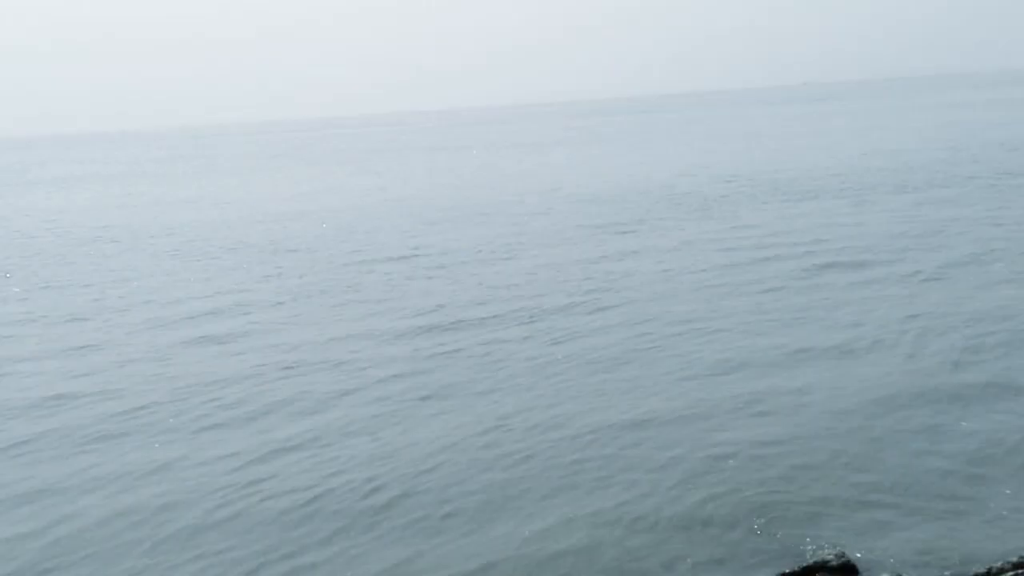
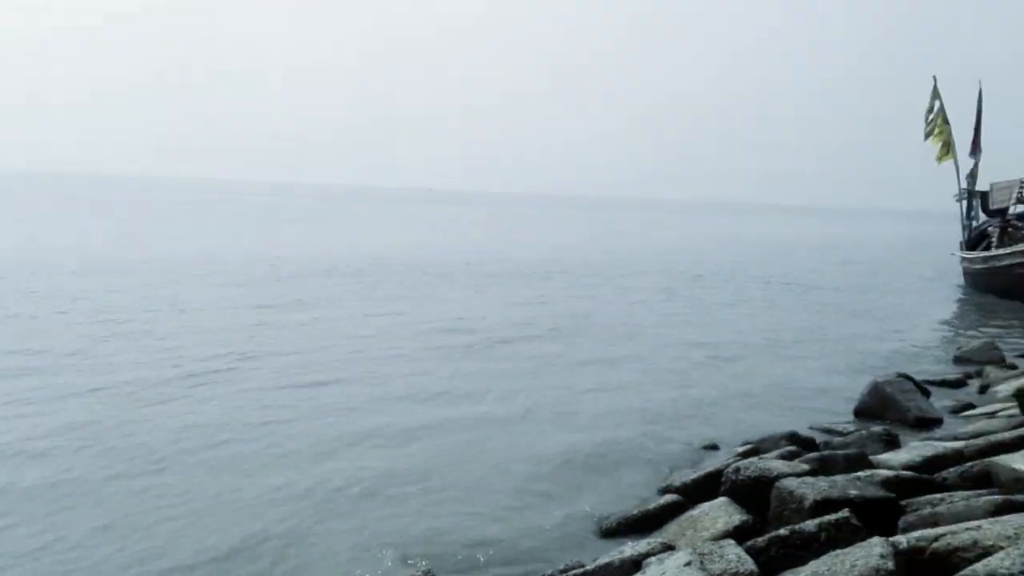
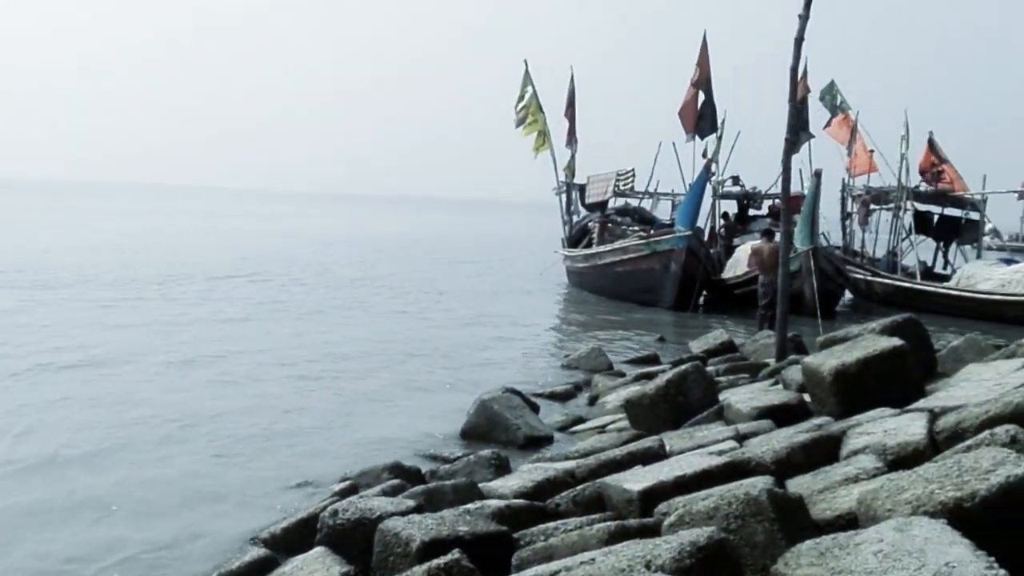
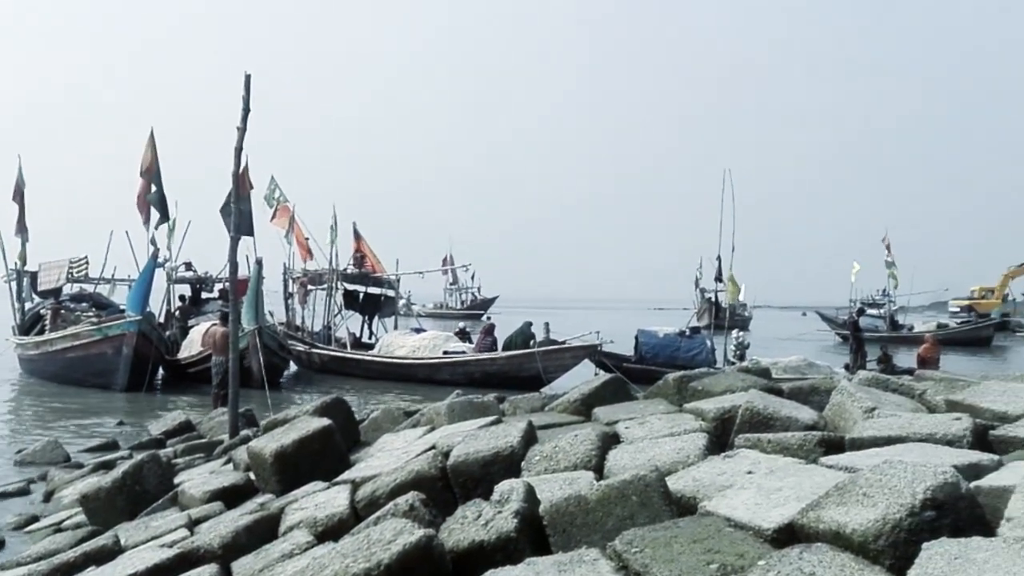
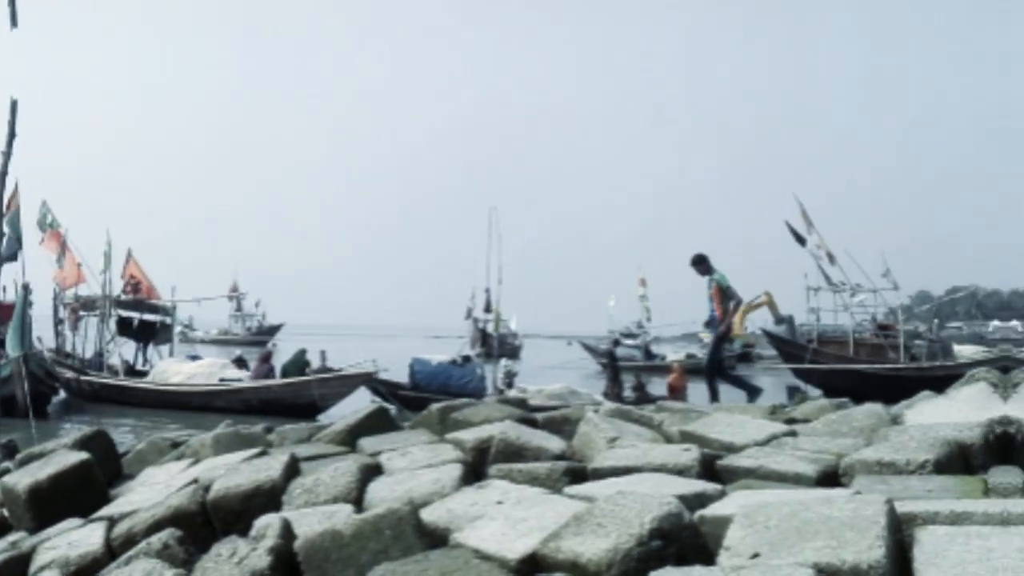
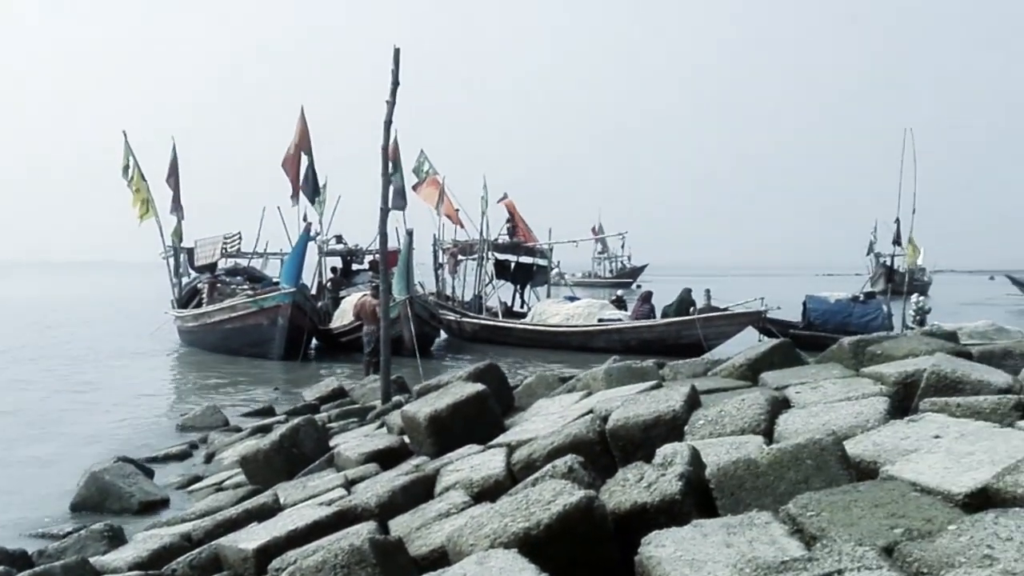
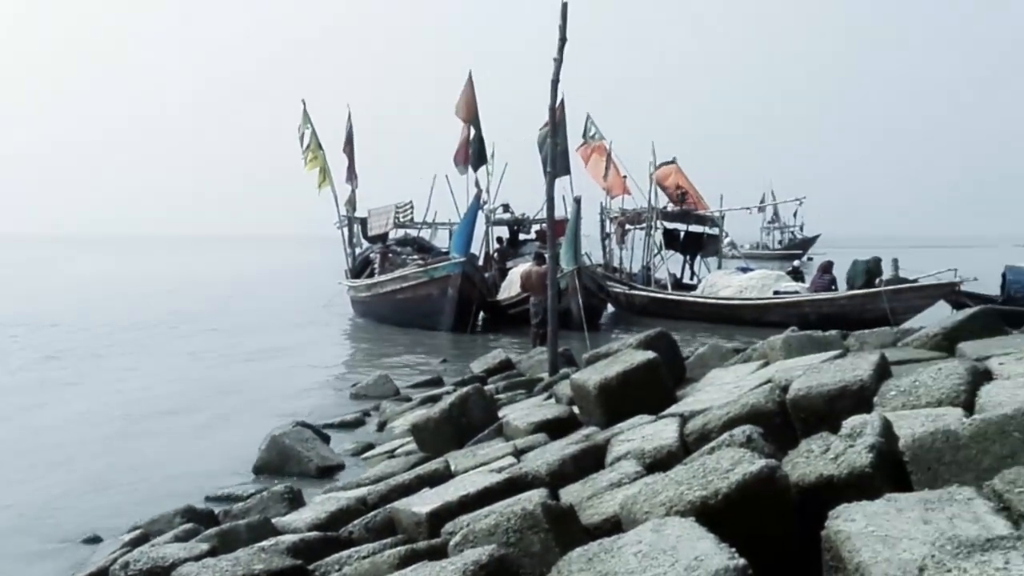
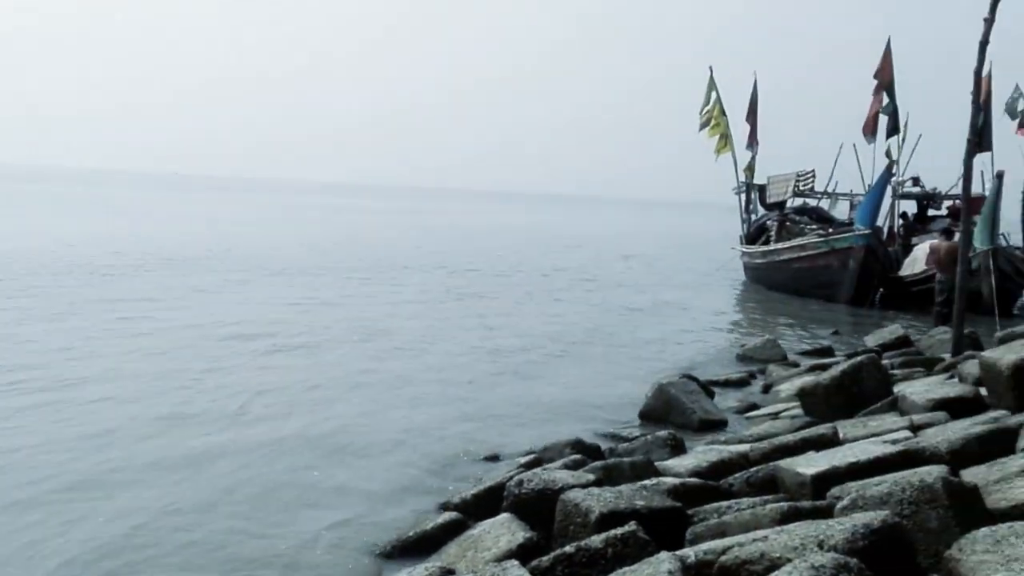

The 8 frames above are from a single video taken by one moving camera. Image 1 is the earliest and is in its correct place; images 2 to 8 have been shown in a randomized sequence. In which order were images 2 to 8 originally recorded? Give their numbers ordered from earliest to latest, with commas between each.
2, 8, 3, 7, 6, 4, 5
